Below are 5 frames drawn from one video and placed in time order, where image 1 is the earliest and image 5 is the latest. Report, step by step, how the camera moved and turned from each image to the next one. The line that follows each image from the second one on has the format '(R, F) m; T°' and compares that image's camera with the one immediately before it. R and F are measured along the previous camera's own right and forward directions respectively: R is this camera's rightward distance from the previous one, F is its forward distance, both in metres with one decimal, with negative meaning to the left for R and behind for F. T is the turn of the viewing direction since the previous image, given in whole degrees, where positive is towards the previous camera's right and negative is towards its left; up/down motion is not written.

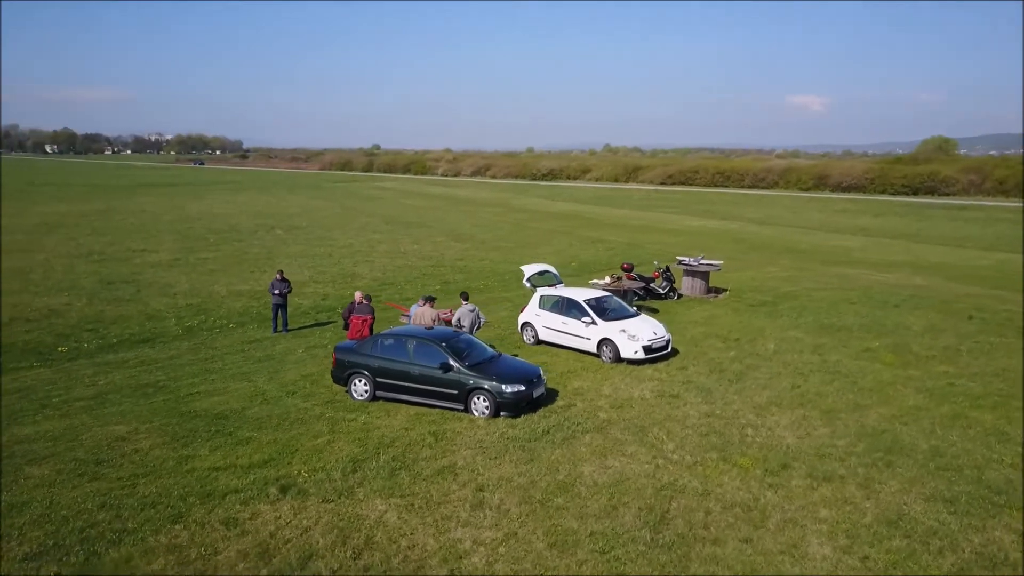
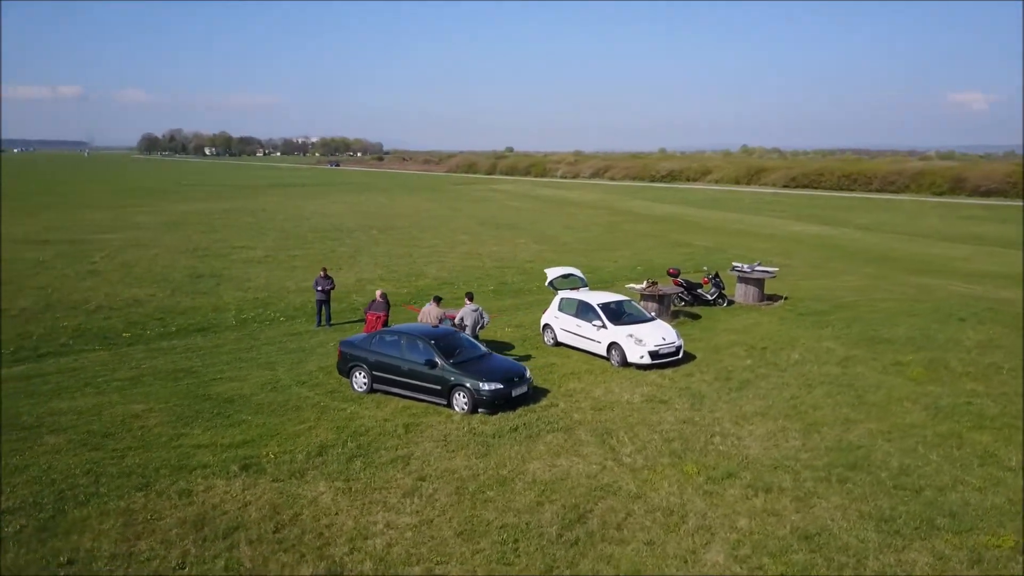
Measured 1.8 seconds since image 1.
(+2.3, -0.3) m; -9°
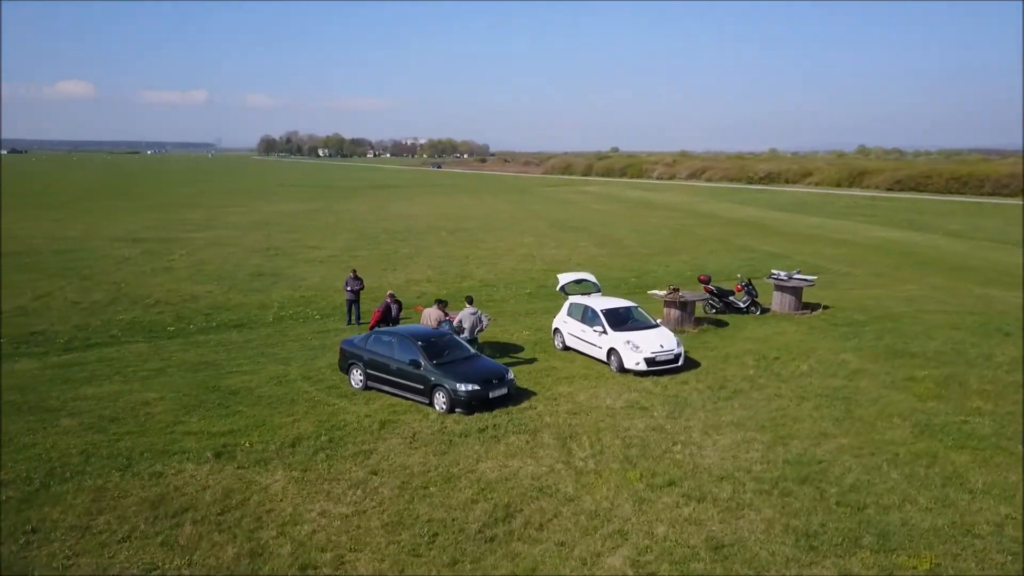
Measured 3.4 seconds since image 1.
(+2.0, -0.3) m; -7°
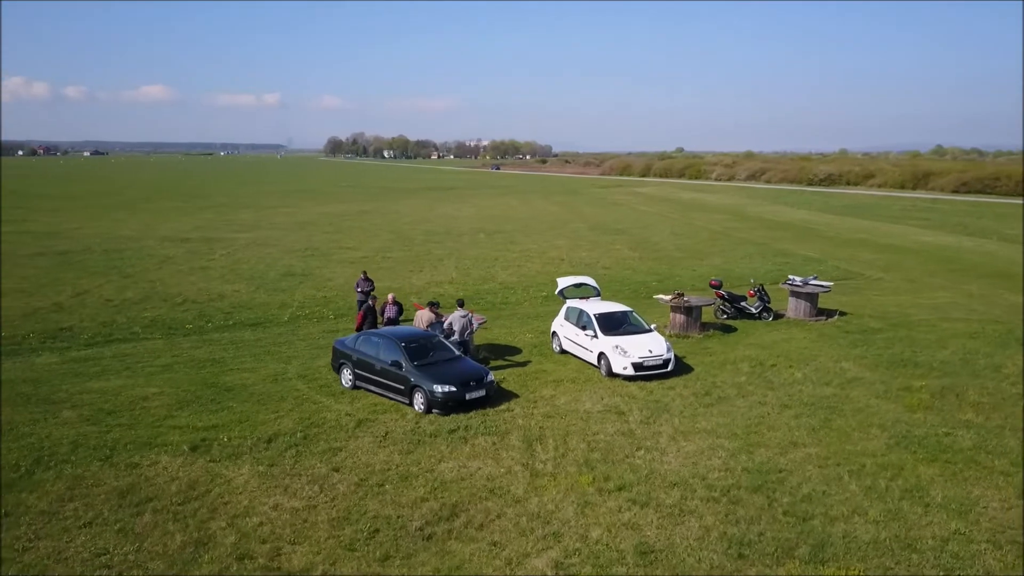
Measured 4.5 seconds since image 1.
(+1.4, -0.2) m; -4°
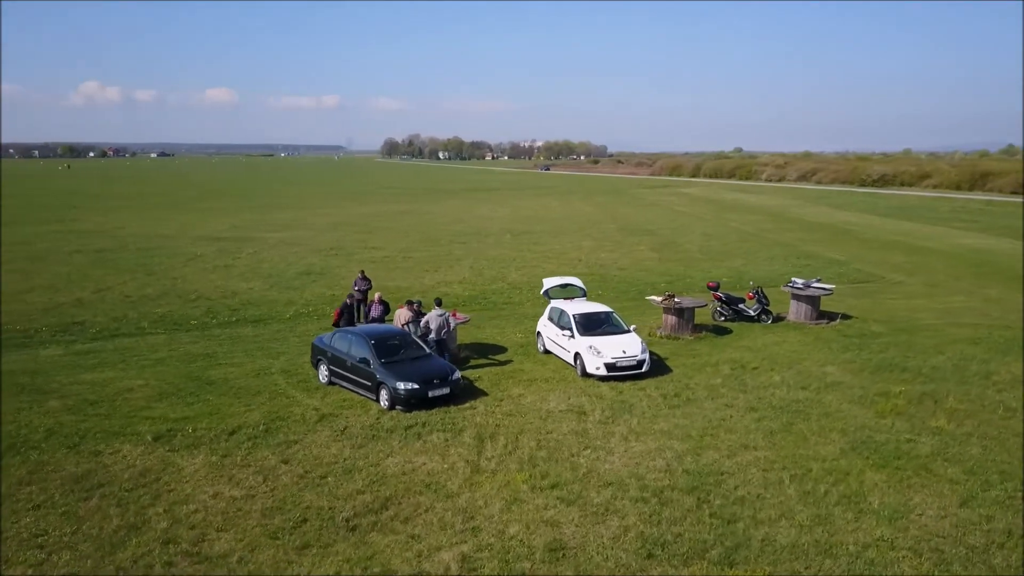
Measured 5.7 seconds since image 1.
(+1.5, -0.1) m; -4°
